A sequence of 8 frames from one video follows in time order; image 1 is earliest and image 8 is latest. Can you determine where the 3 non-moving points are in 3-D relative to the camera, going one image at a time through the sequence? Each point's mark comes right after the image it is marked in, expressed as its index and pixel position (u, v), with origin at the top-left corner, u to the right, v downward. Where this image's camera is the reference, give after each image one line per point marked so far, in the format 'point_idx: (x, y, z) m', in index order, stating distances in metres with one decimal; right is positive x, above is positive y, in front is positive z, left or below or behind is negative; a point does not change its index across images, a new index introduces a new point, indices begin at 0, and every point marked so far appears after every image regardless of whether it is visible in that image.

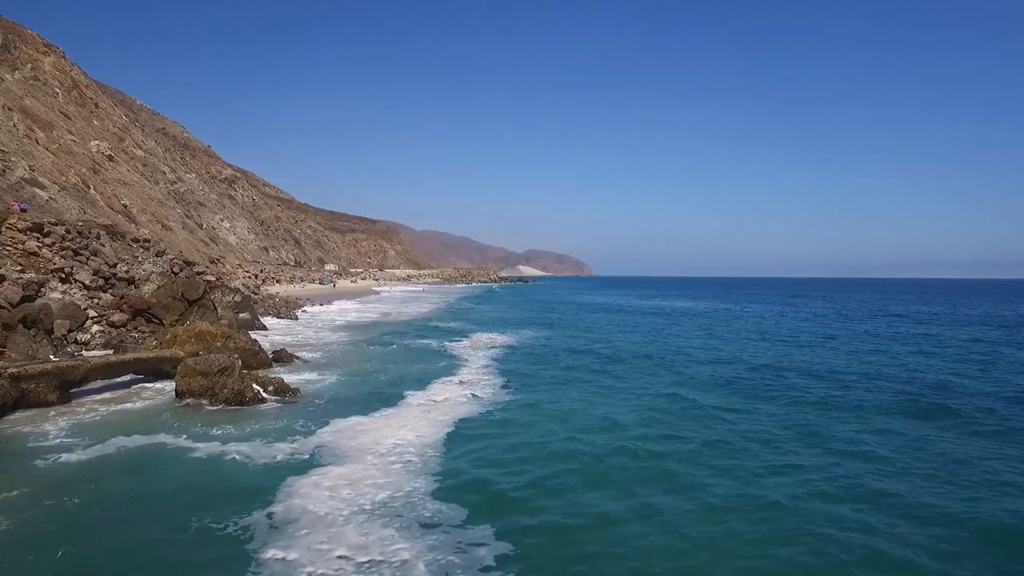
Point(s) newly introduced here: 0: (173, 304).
0: (-9.5, -0.4, +16.7) m
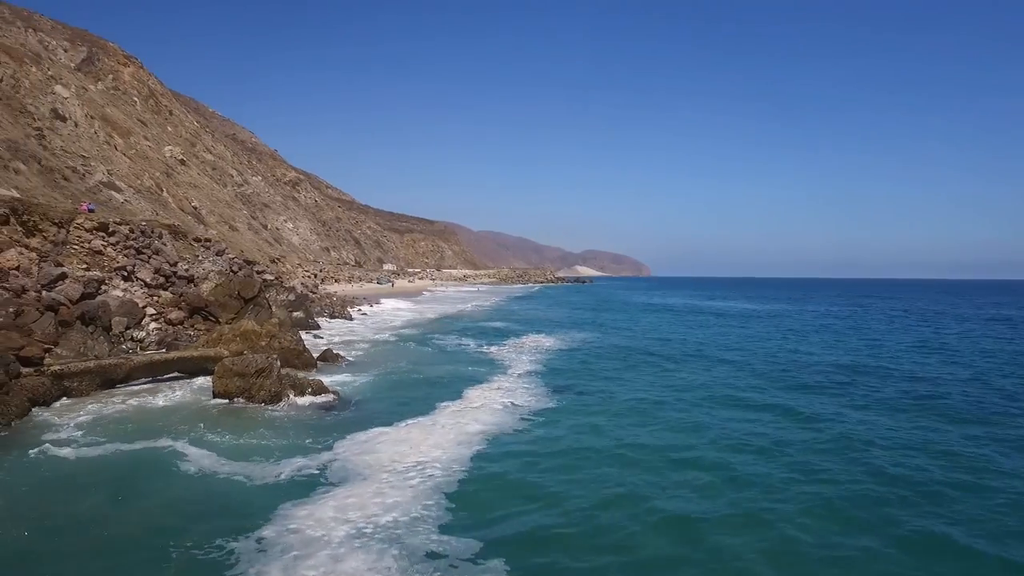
0: (-8.0, -0.4, +16.9) m
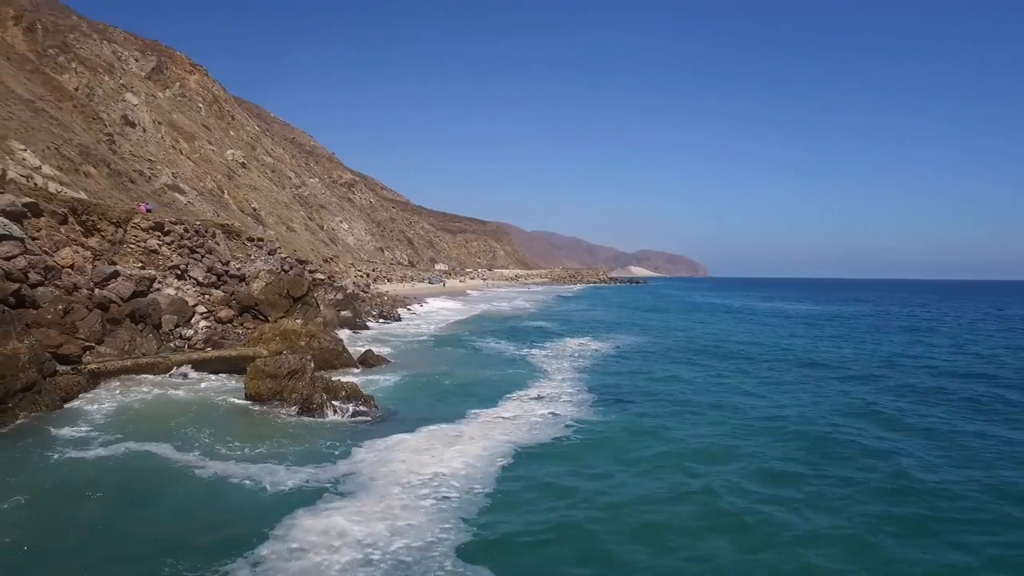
0: (-6.6, -0.4, +17.0) m
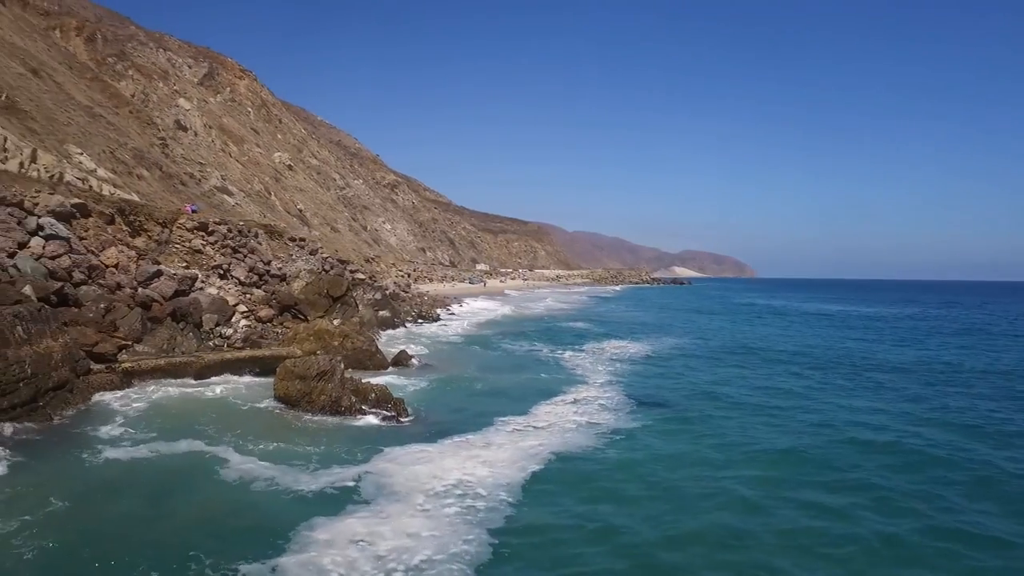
0: (-5.5, -0.3, +17.1) m
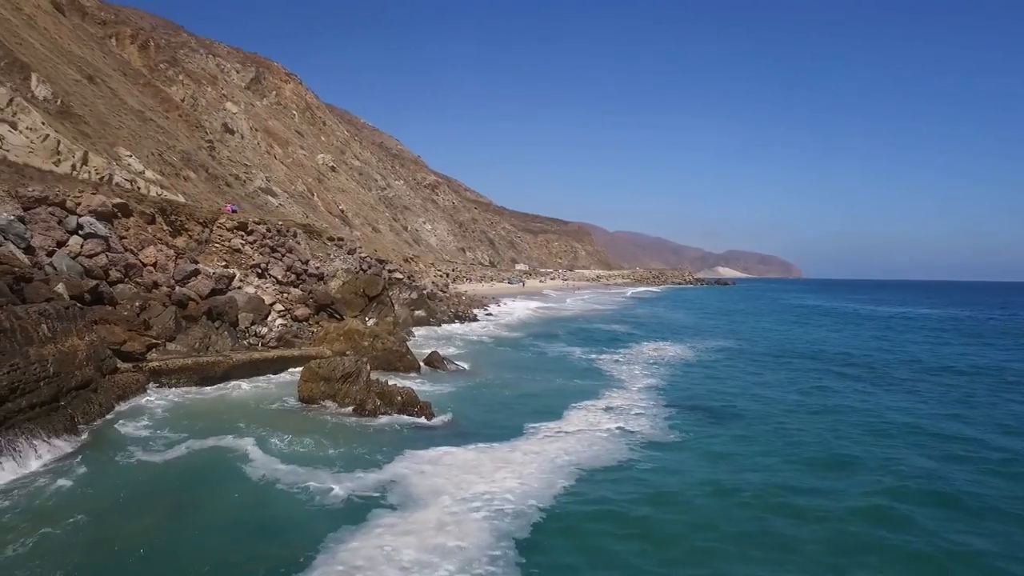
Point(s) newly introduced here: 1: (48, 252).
0: (-4.5, -0.3, +17.0) m
1: (-9.1, +0.7, +11.6) m
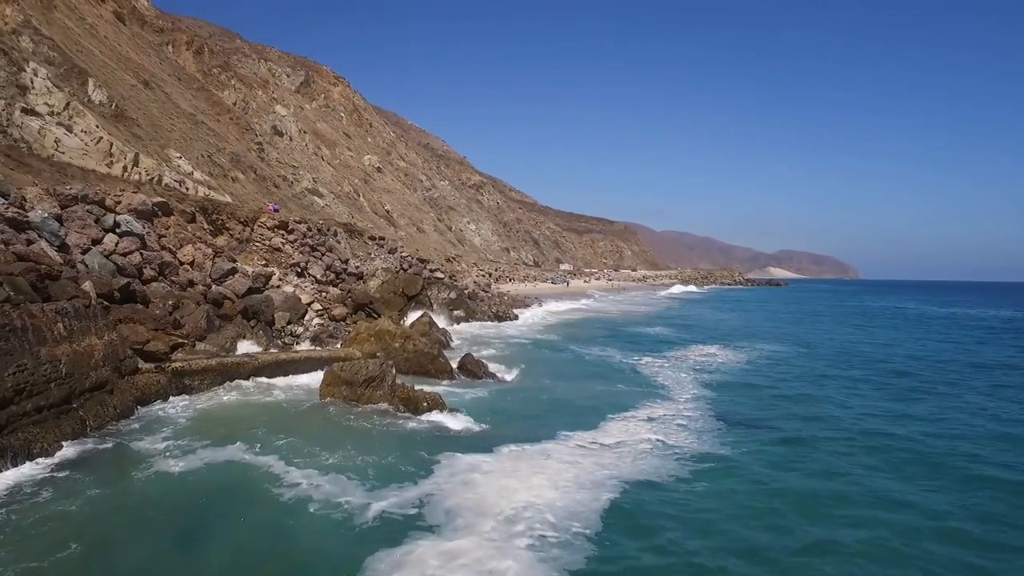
0: (-3.3, -0.3, +16.8) m
1: (-8.3, +0.7, +11.7) m
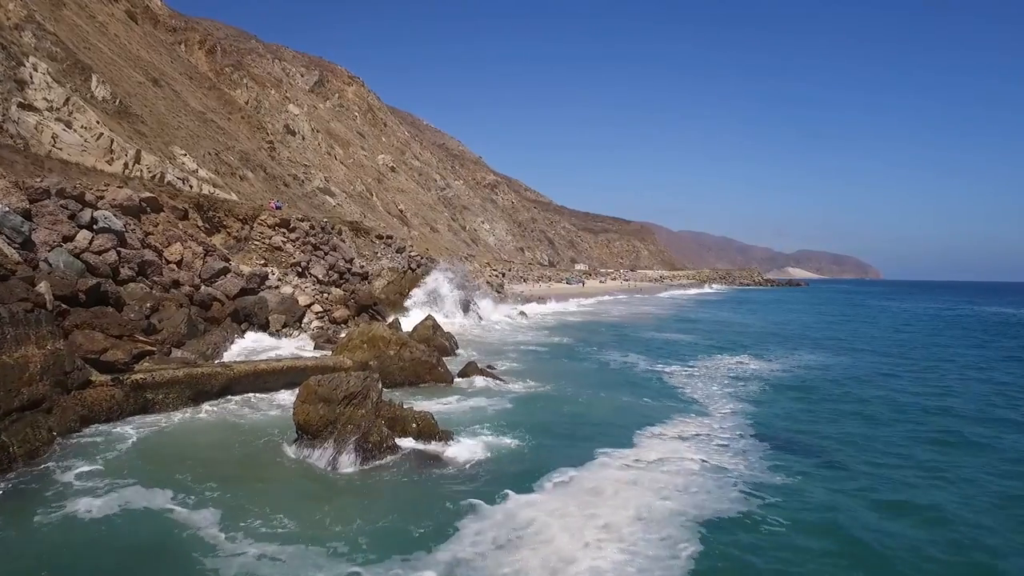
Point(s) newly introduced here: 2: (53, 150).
0: (-3.0, -0.3, +16.0) m
1: (-8.2, +0.7, +11.1) m
2: (-13.0, +3.9, +16.9) m
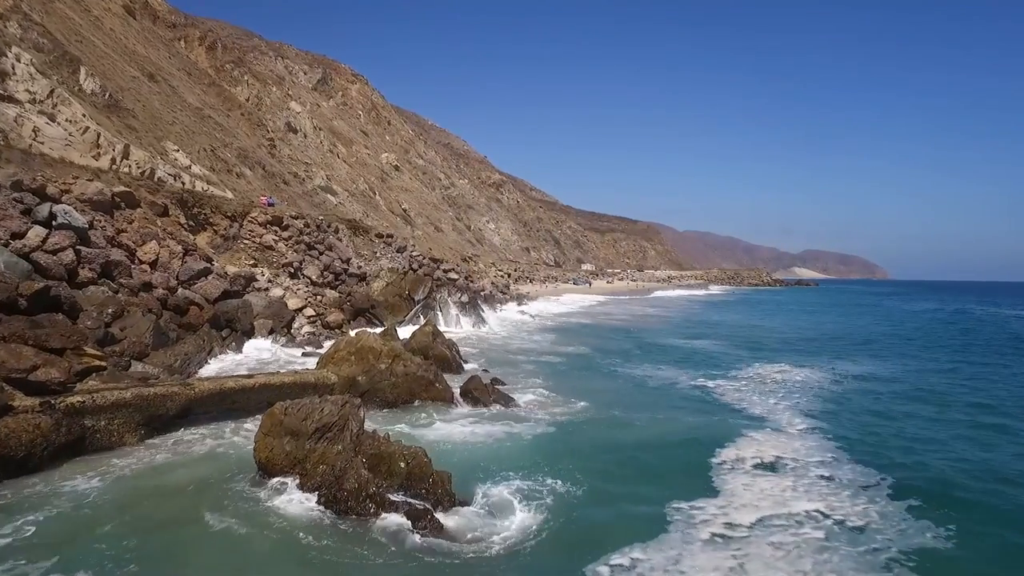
0: (-2.9, -0.4, +15.0) m
1: (-8.0, +0.7, +10.1) m
2: (-12.8, +3.9, +16.0) m
